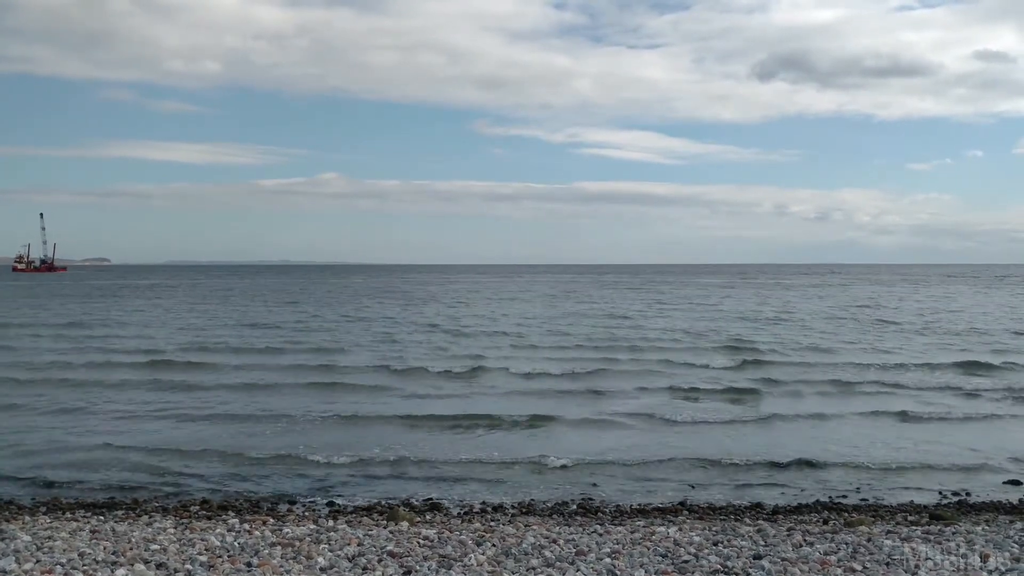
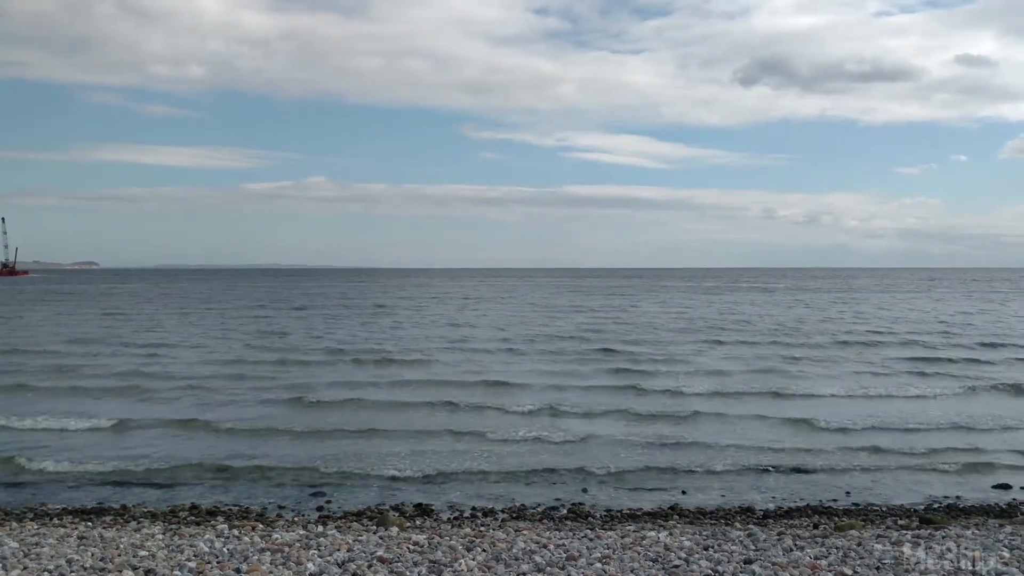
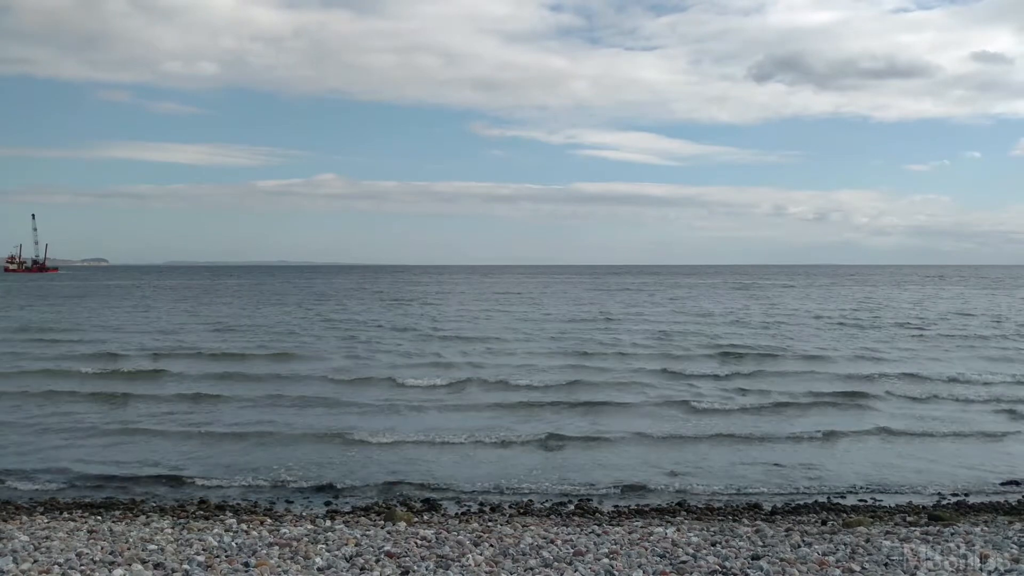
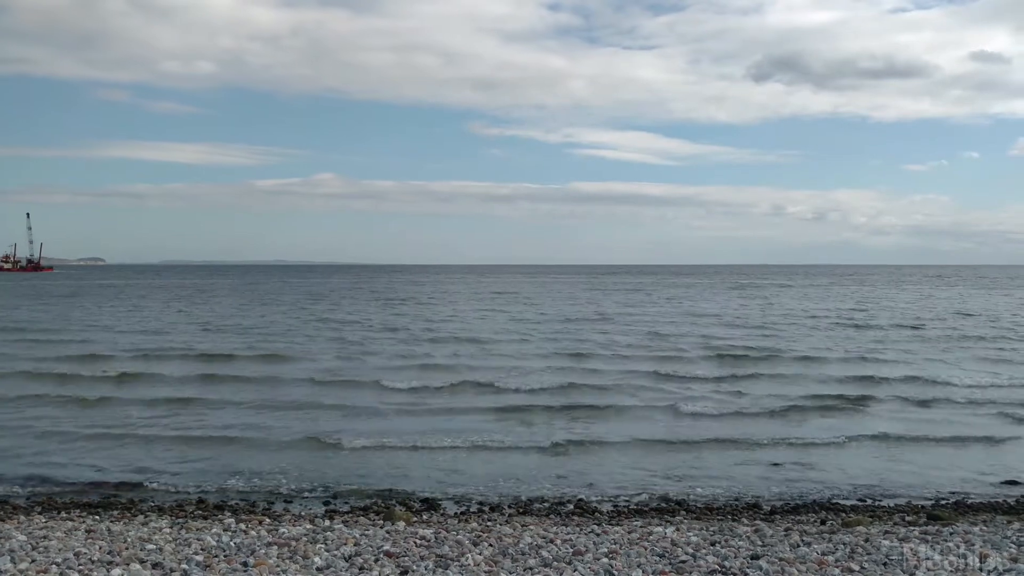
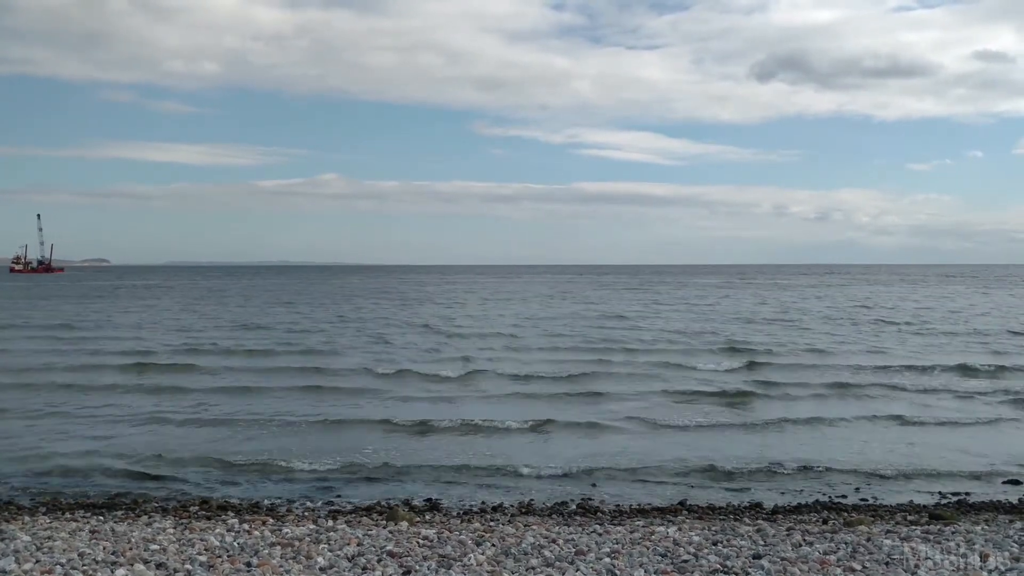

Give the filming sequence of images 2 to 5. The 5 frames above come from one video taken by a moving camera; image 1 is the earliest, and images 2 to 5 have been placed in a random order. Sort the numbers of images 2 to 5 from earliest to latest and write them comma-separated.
5, 3, 4, 2
